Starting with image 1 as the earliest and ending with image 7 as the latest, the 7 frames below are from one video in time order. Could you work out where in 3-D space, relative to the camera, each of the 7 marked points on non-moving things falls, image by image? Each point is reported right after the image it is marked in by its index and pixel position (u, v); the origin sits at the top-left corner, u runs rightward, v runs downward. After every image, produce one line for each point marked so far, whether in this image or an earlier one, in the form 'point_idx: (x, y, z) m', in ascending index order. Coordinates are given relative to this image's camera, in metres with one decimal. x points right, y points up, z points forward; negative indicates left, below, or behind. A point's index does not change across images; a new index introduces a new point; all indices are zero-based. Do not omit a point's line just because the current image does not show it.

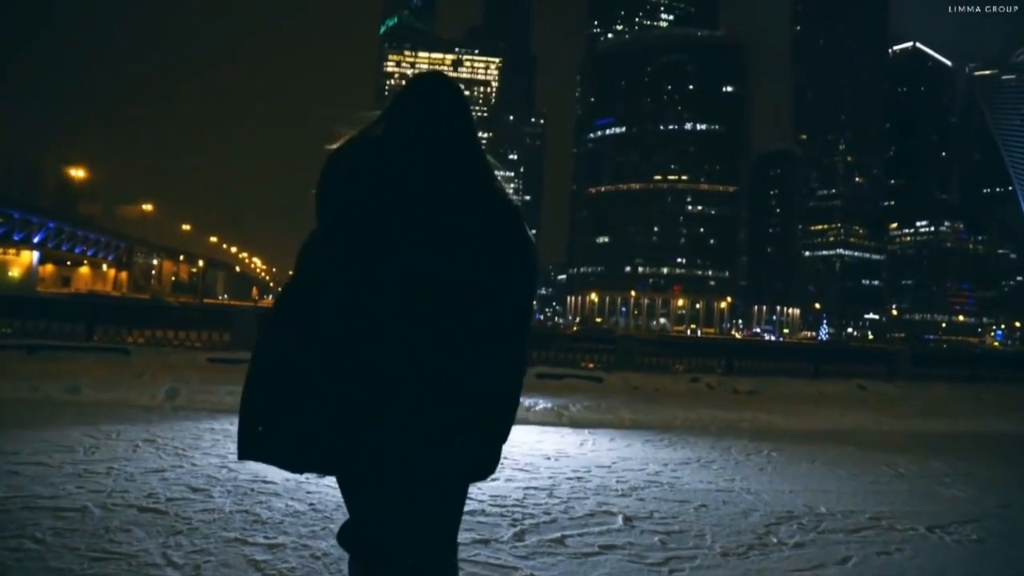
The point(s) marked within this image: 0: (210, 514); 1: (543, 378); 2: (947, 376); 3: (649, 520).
0: (-1.5, -1.1, +4.5) m
1: (+0.4, -1.1, +10.7) m
2: (+9.5, -1.9, +19.8) m
3: (+0.7, -1.1, +4.4) m
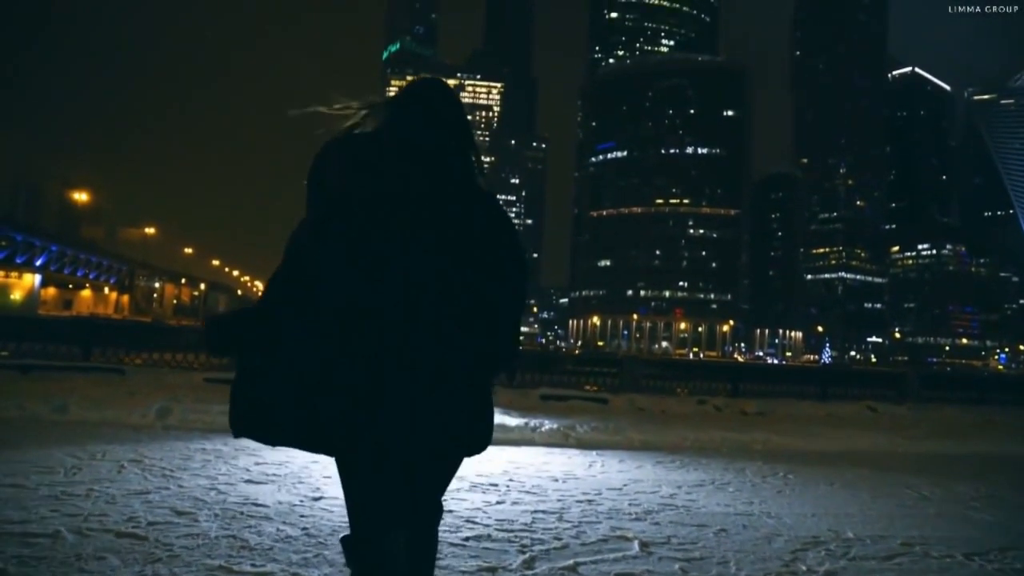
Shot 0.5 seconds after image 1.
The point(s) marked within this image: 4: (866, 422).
0: (-1.5, -1.2, +4.3) m
1: (+0.4, -1.3, +10.5) m
2: (+9.5, -2.4, +19.5) m
3: (+0.7, -1.2, +4.2) m
4: (+3.9, -1.5, +10.0) m
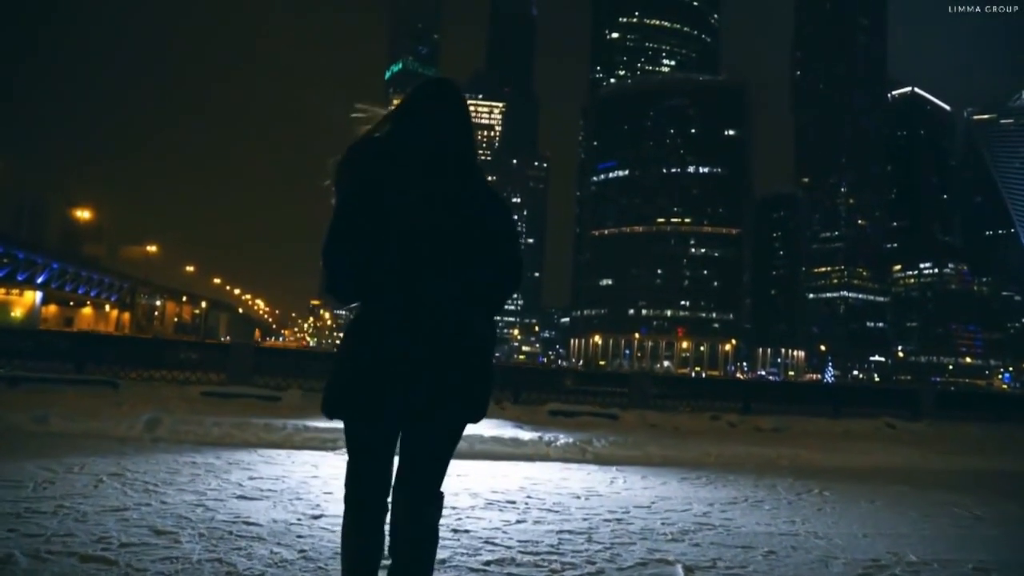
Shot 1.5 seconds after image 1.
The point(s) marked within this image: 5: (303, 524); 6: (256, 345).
0: (-1.4, -1.2, +4.0) m
1: (+0.5, -1.4, +10.2) m
2: (+9.6, -2.7, +19.2) m
3: (+0.8, -1.2, +3.9) m
4: (+4.0, -1.6, +9.7) m
5: (-1.1, -1.3, +5.0) m
6: (-5.2, -1.3, +16.7) m
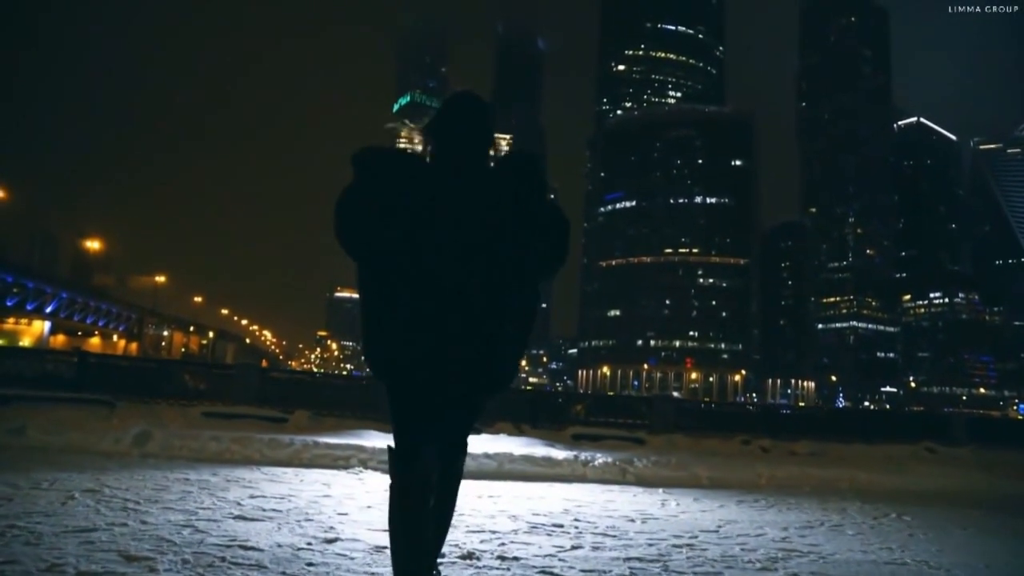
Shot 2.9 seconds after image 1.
0: (-1.3, -1.2, +3.5) m
1: (+0.7, -1.6, +9.6) m
2: (+9.9, -3.2, +18.5) m
3: (+0.9, -1.2, +3.4) m
4: (+4.2, -1.8, +9.1) m
5: (-1.0, -1.3, +4.5) m
6: (-4.9, -1.7, +16.2) m
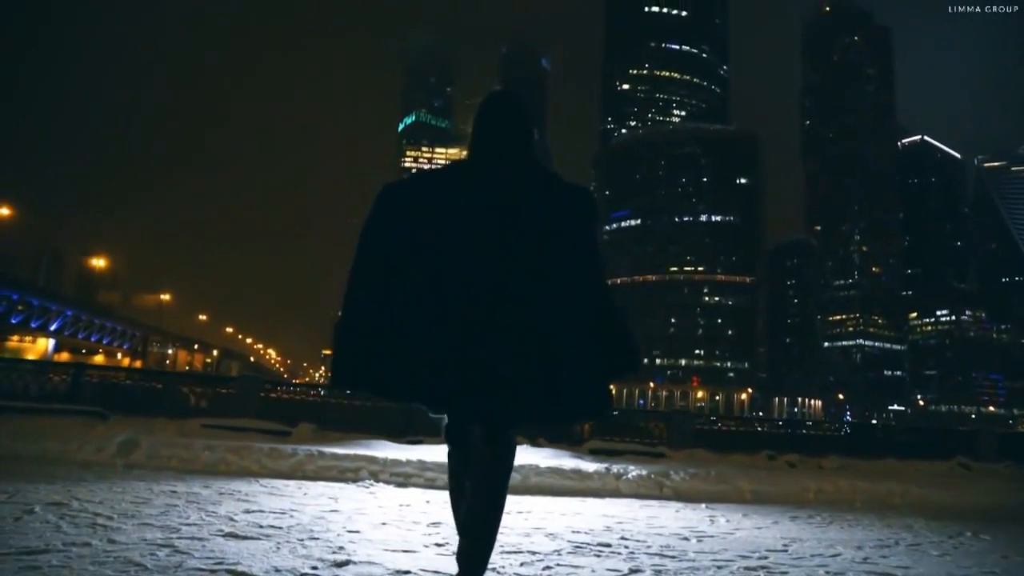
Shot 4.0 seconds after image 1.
0: (-1.2, -1.1, +3.1) m
1: (+0.8, -1.7, +9.2) m
2: (+10.1, -3.4, +18.0) m
3: (+1.0, -1.1, +2.9) m
4: (+4.3, -1.8, +8.6) m
5: (-0.9, -1.3, +4.1) m
6: (-4.7, -1.9, +15.8) m
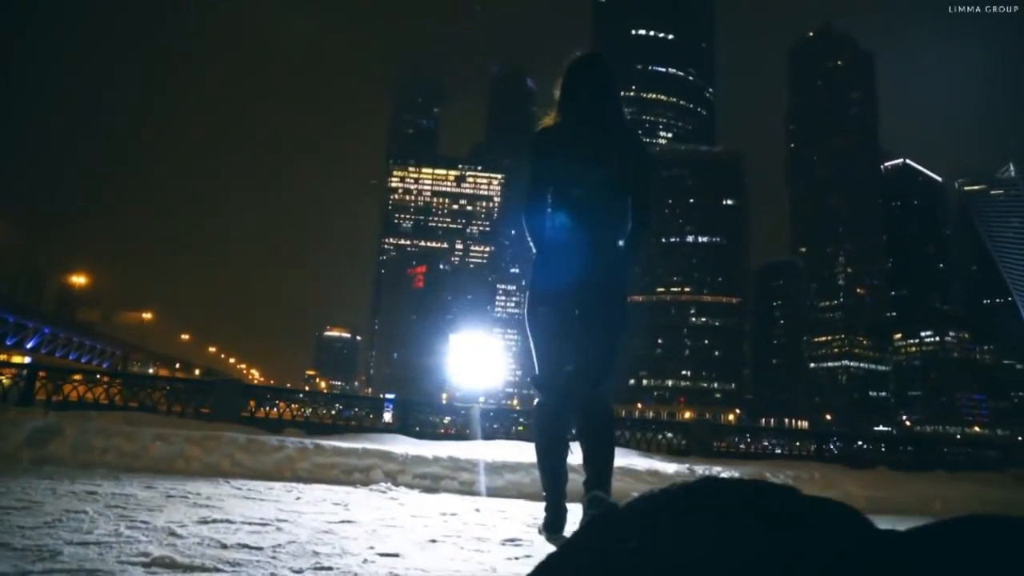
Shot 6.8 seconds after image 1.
0: (-0.8, -1.1, +2.9) m
1: (+1.2, -1.8, +9.0) m
2: (+10.3, -3.7, +17.9) m
3: (+1.5, -1.1, +2.8) m
4: (+4.7, -1.9, +8.5) m
5: (-0.5, -1.3, +3.9) m
6: (-4.5, -2.1, +15.5) m
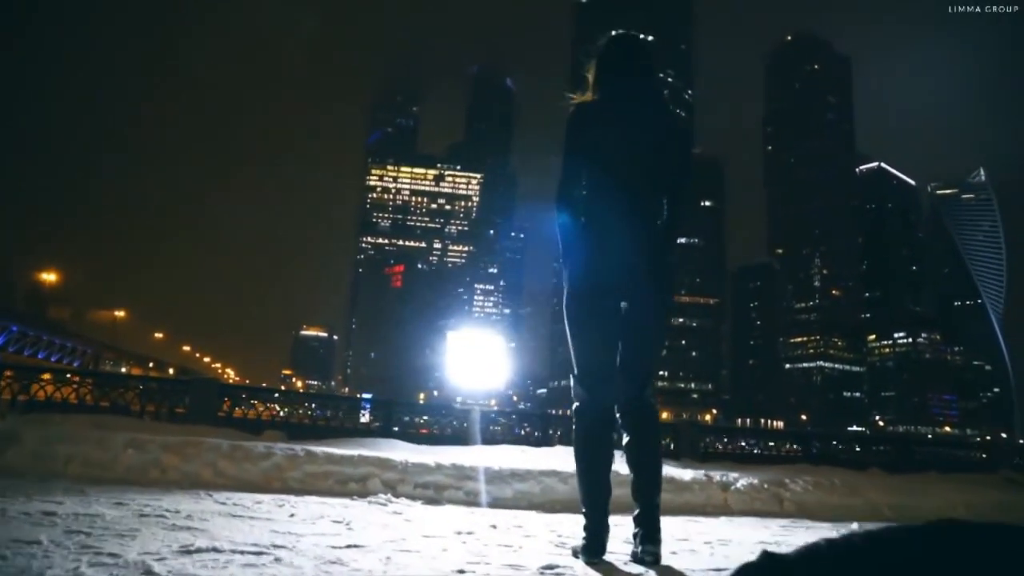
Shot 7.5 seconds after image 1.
0: (-0.7, -1.0, +2.5) m
1: (+1.1, -1.8, +8.7) m
2: (+10.0, -3.8, +17.8) m
3: (+1.5, -1.1, +2.5) m
4: (+4.6, -1.9, +8.3) m
5: (-0.4, -1.2, +3.6) m
6: (-4.8, -2.1, +15.1) m
